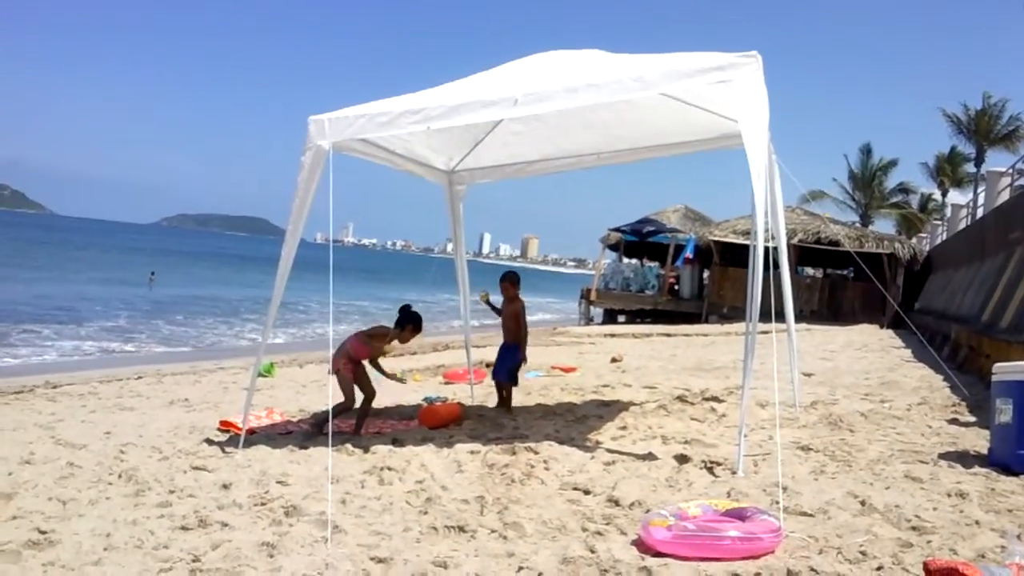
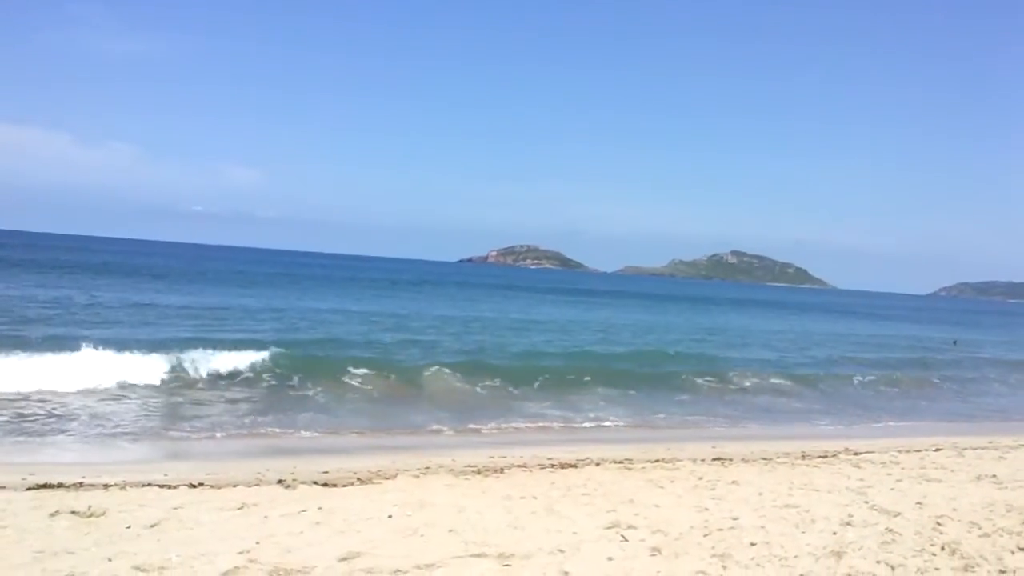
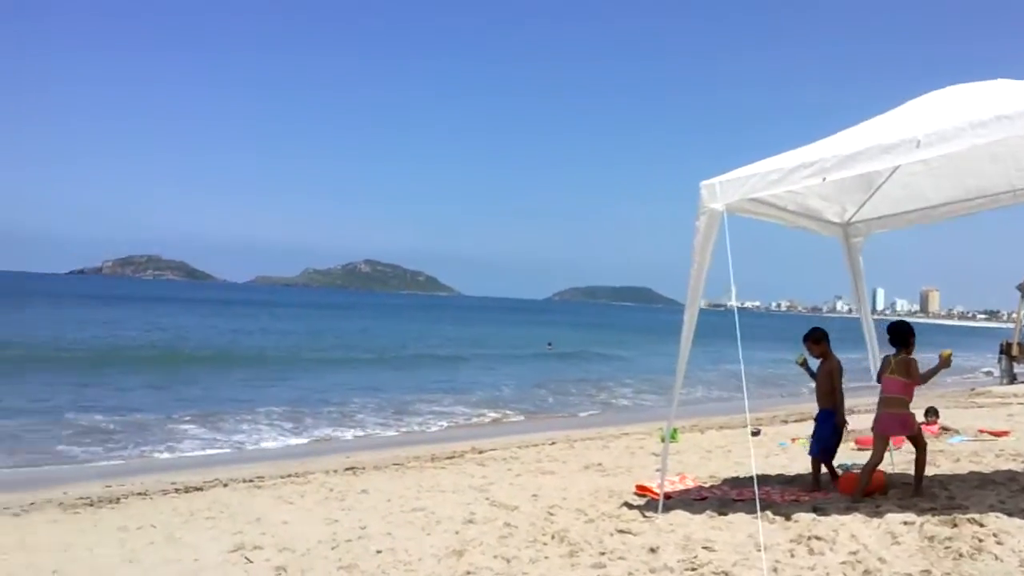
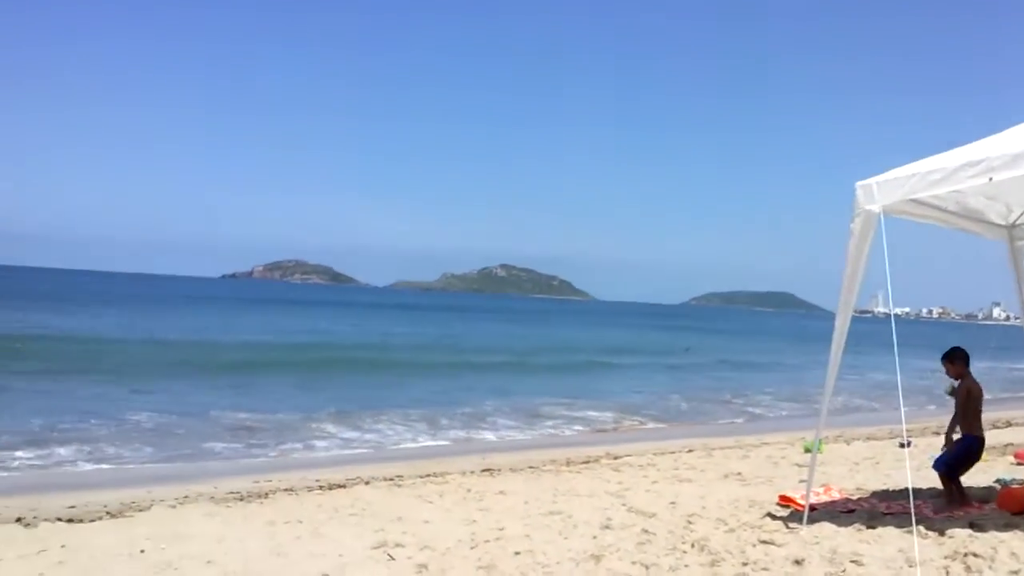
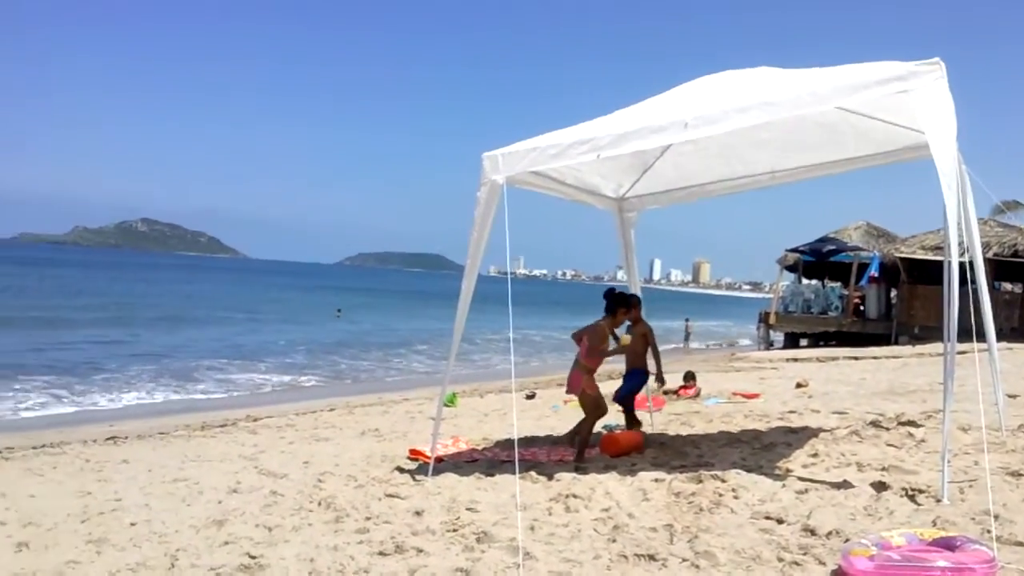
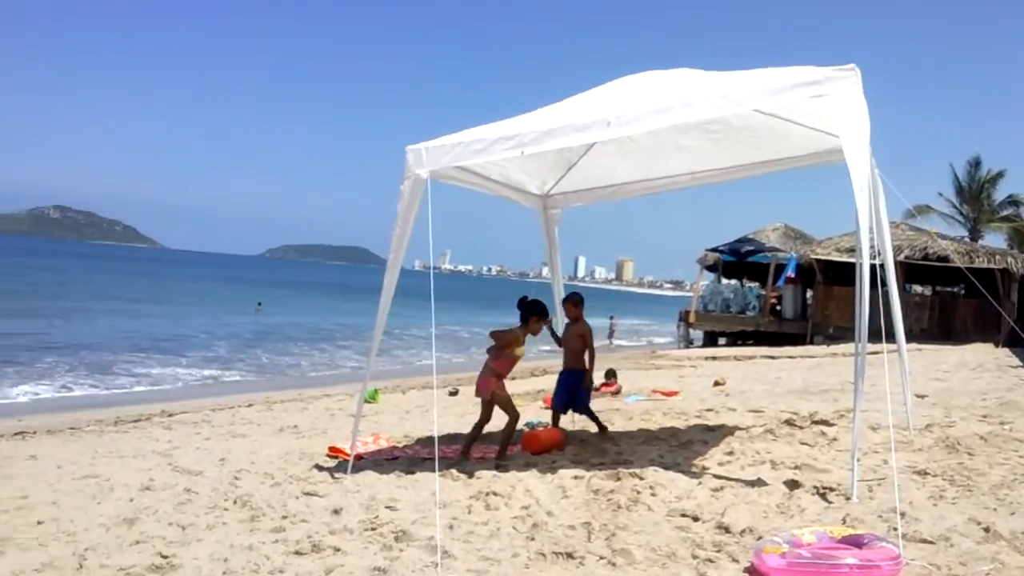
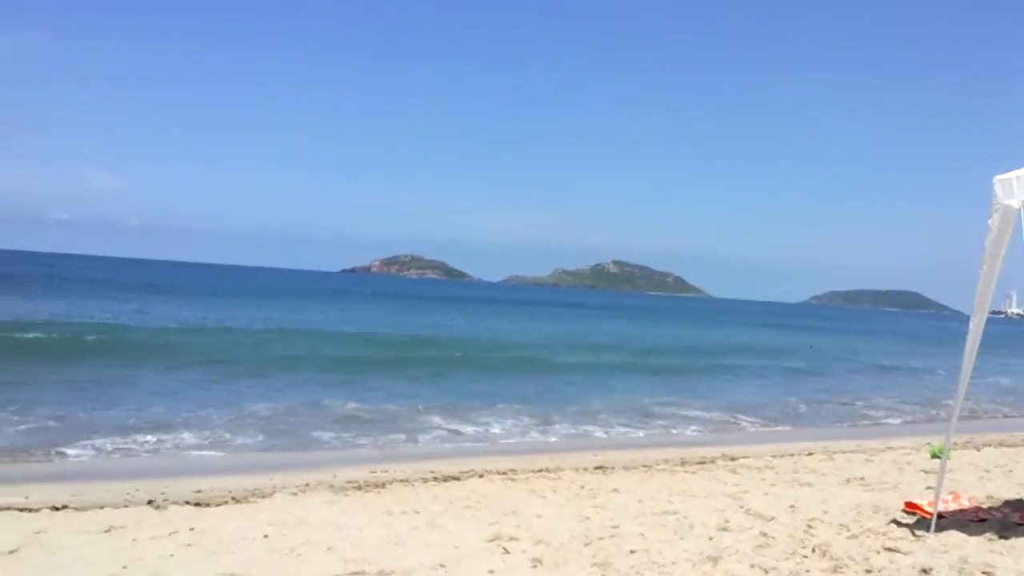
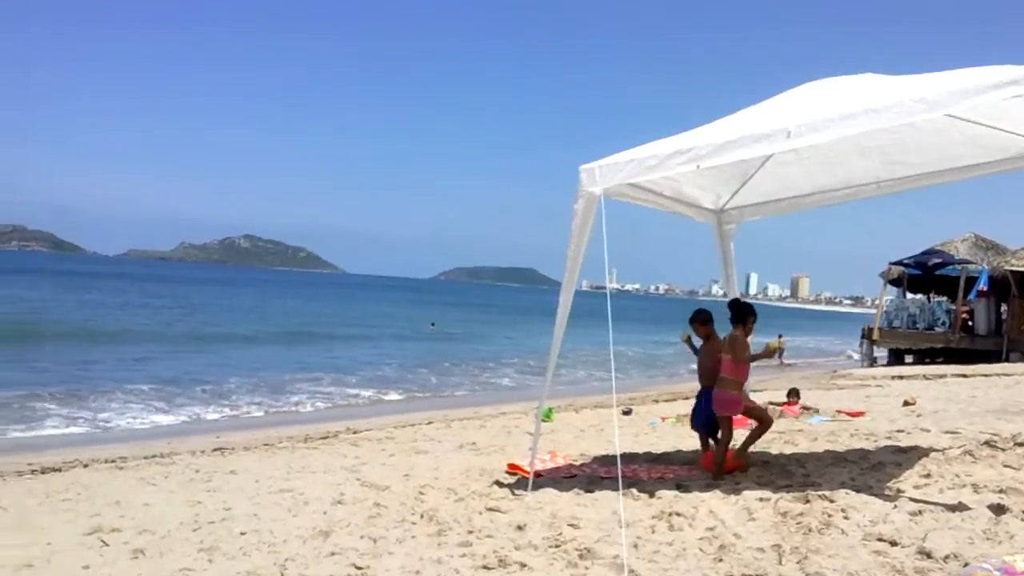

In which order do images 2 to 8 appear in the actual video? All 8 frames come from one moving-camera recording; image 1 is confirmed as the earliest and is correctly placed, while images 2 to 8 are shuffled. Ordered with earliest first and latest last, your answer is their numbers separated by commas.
6, 5, 8, 3, 4, 7, 2
